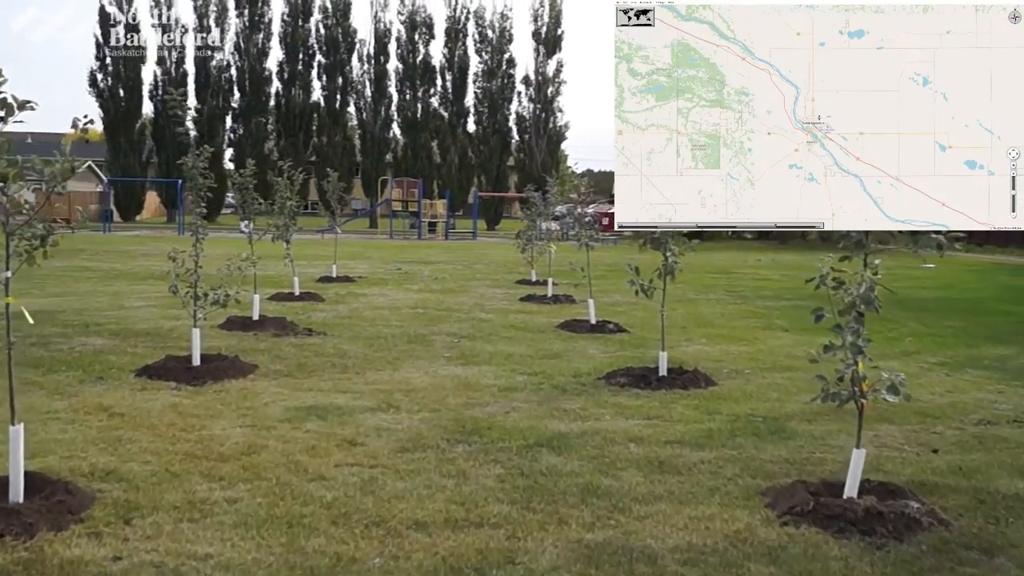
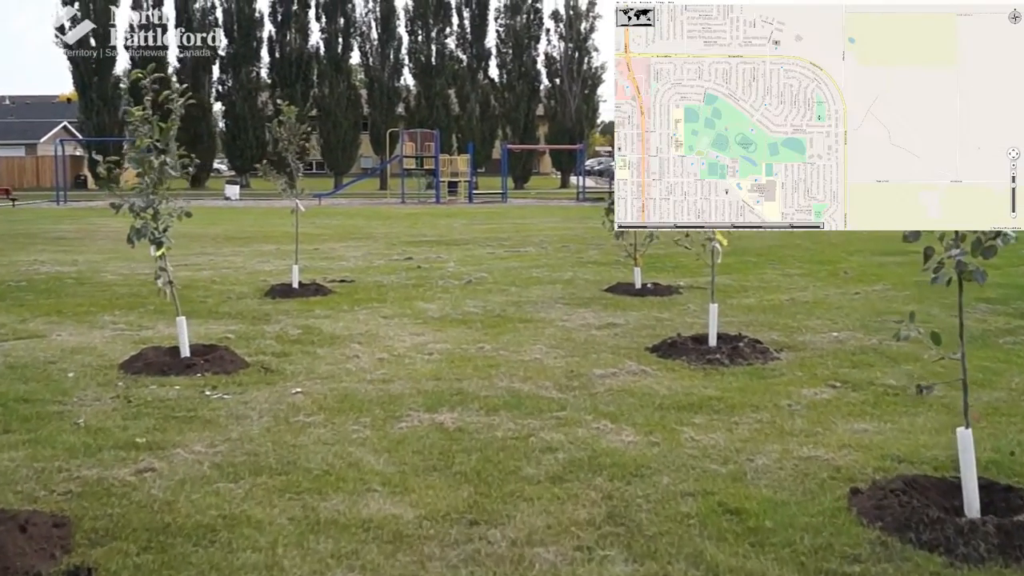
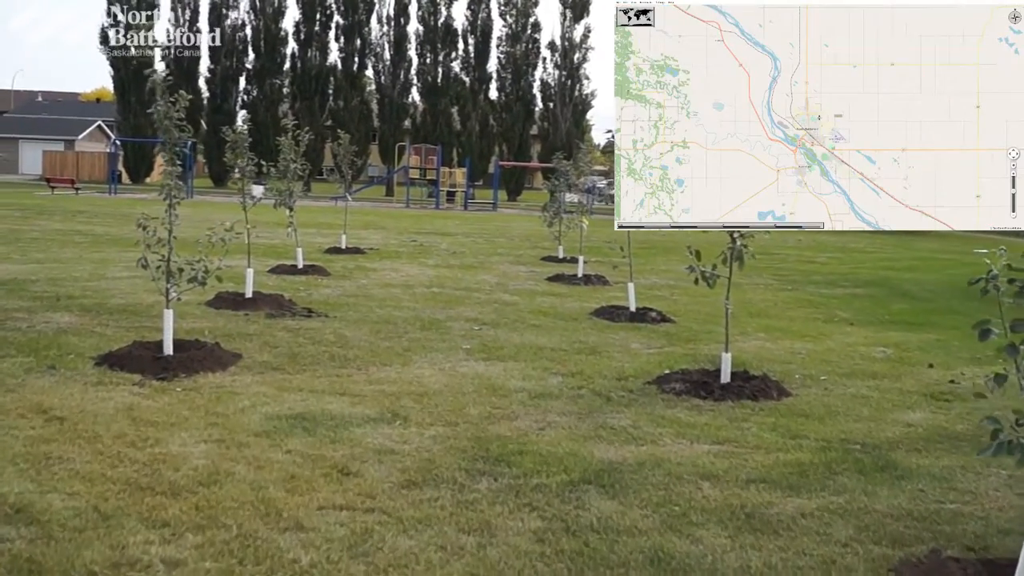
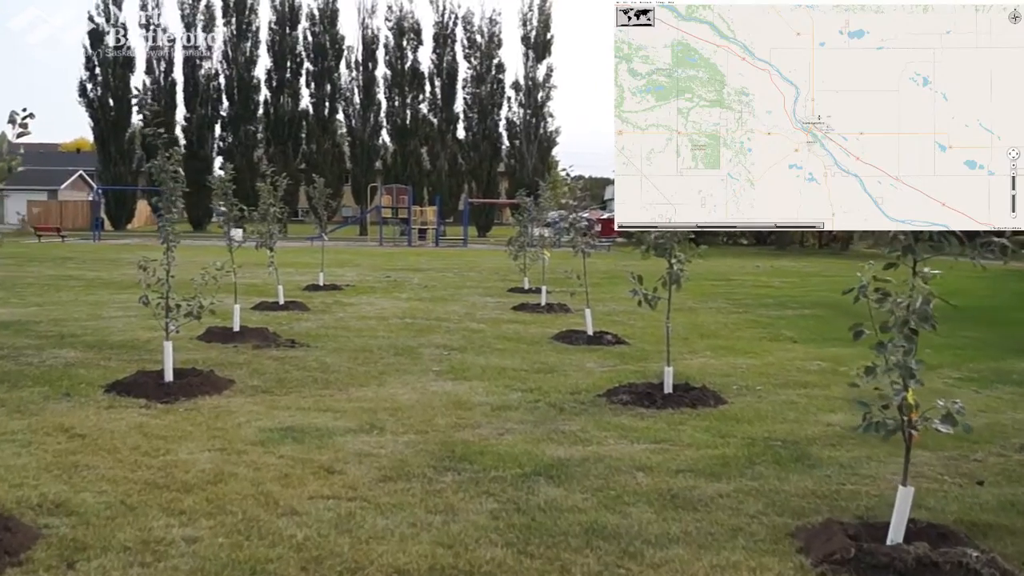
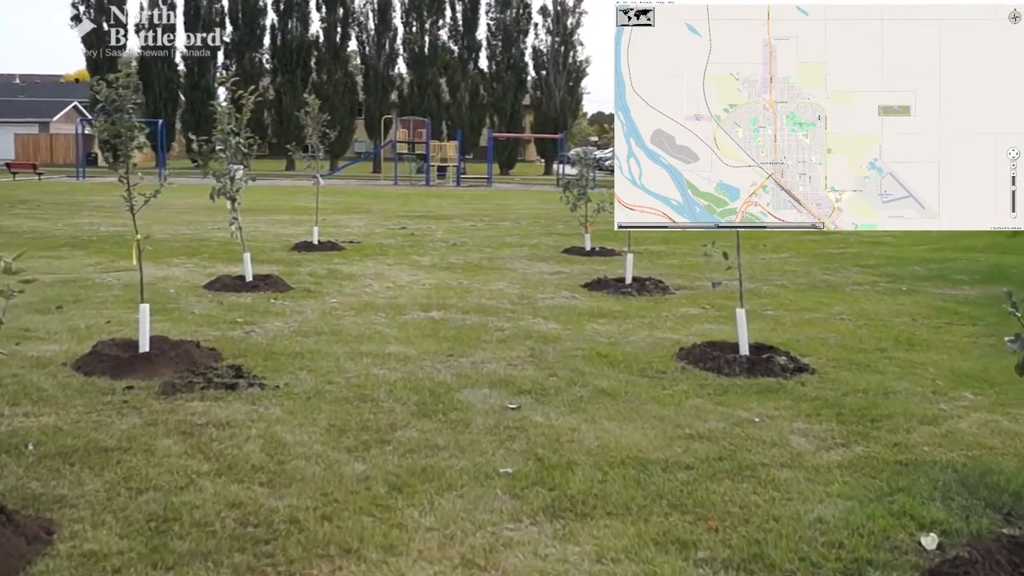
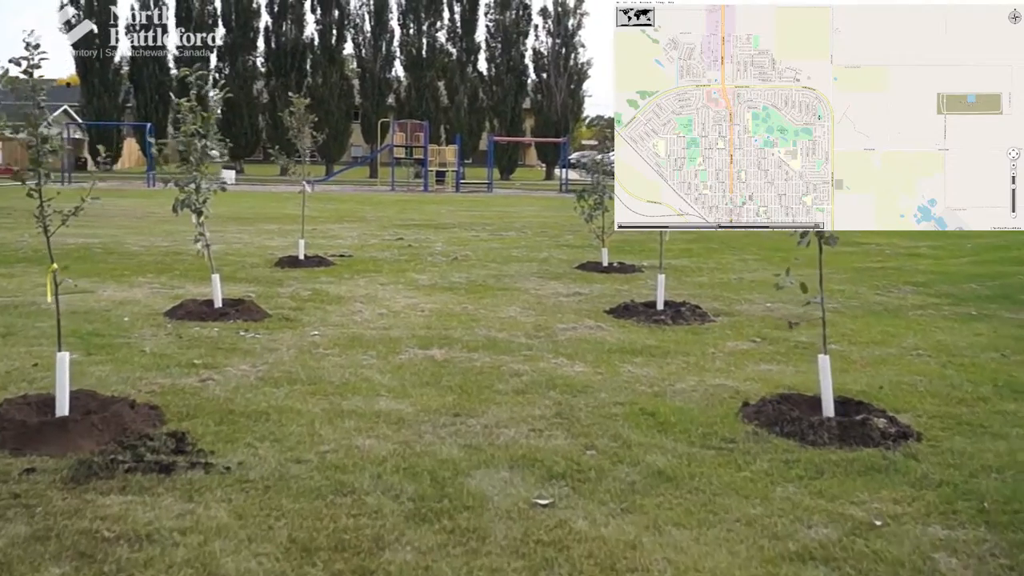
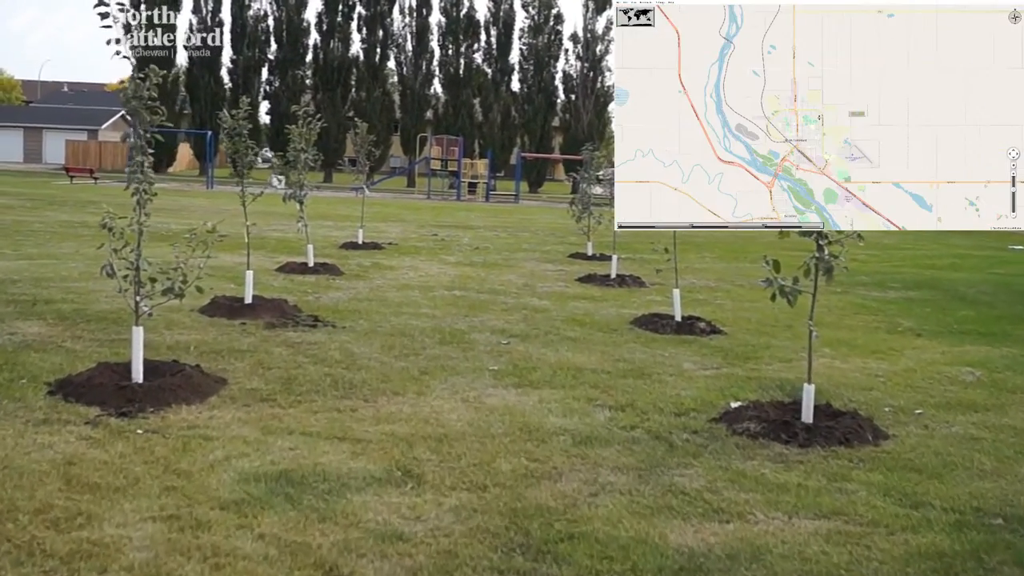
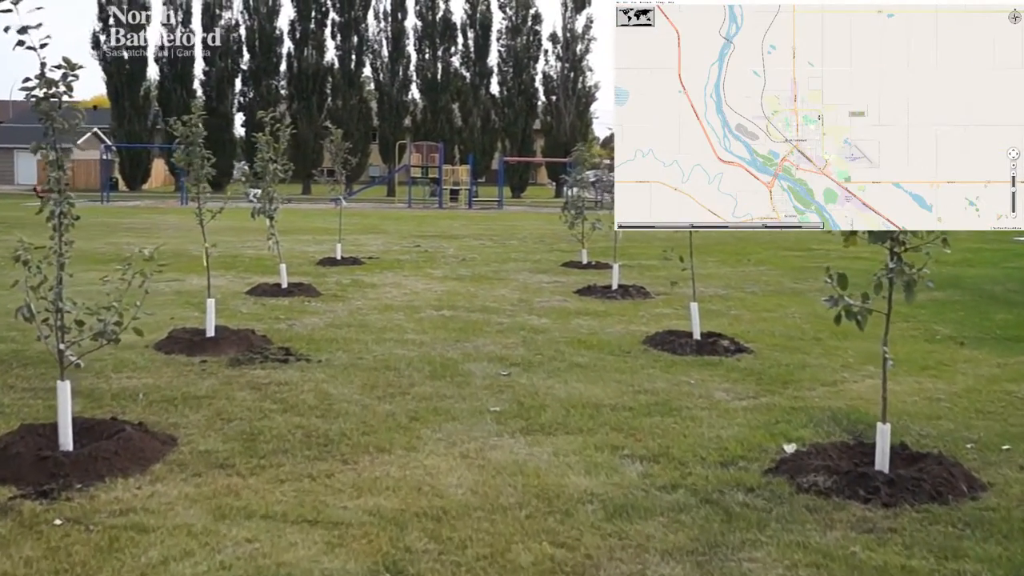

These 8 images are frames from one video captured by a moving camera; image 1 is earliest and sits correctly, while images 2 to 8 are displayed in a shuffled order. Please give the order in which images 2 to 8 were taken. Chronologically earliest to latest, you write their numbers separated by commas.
4, 3, 7, 8, 5, 6, 2
